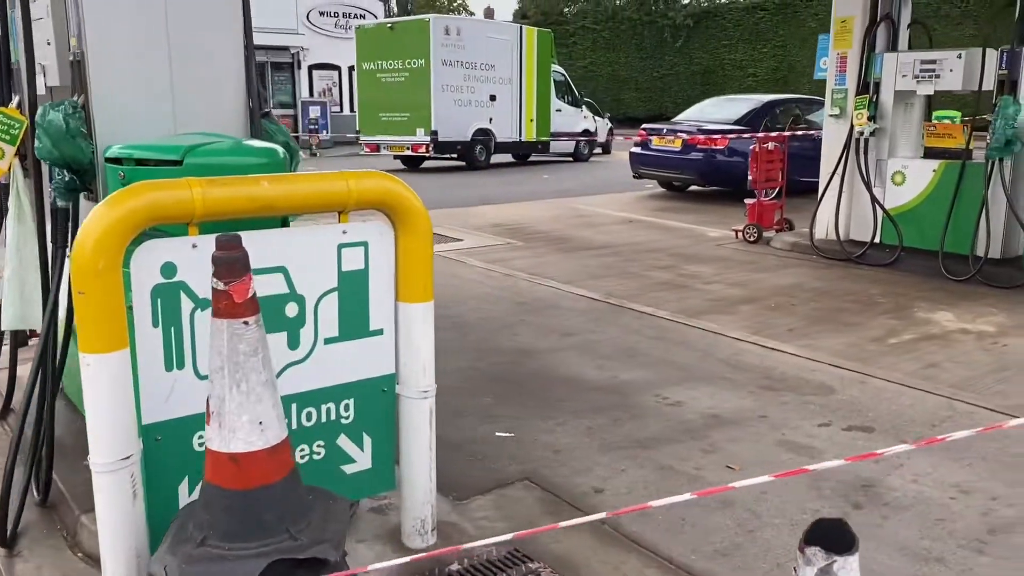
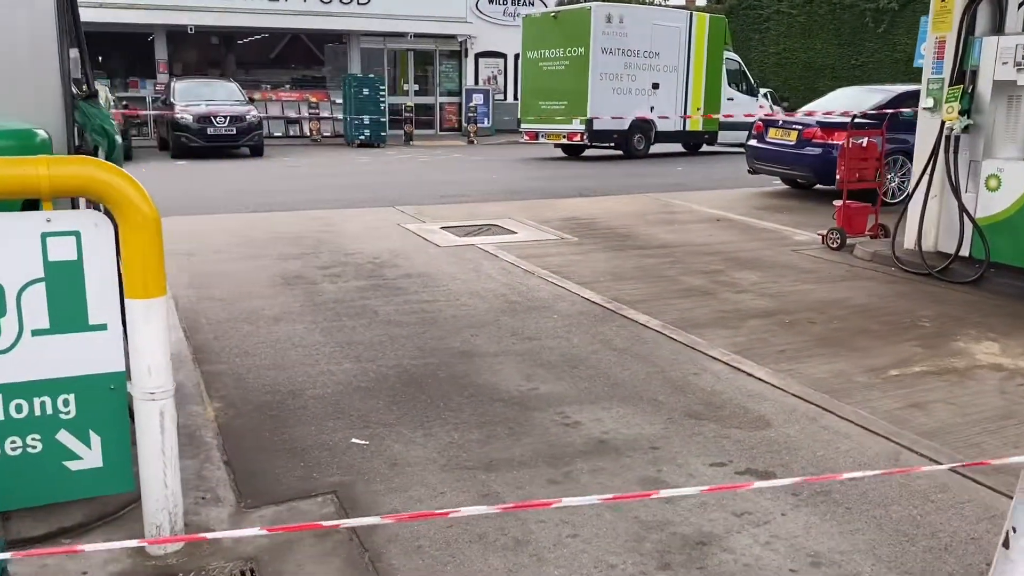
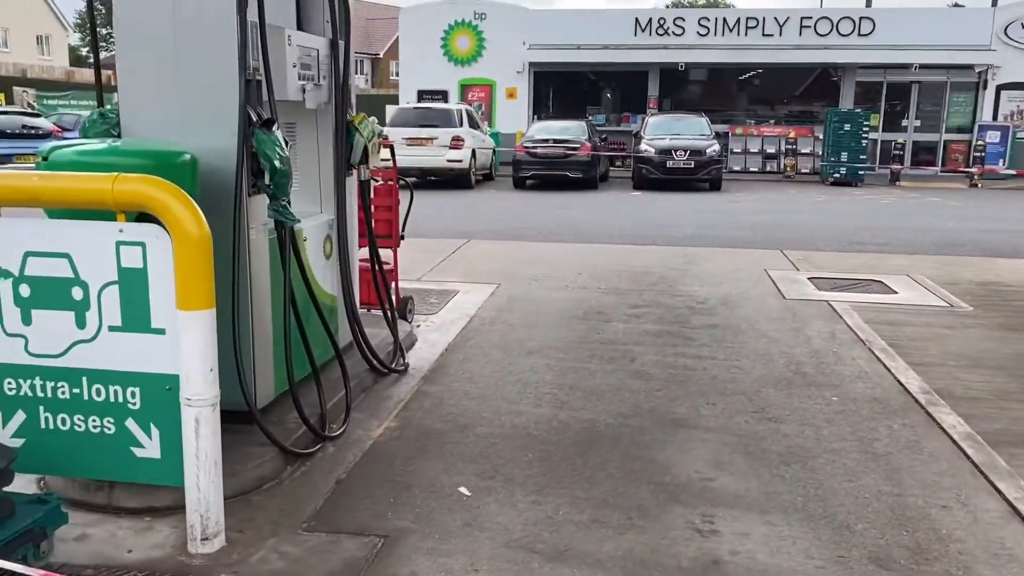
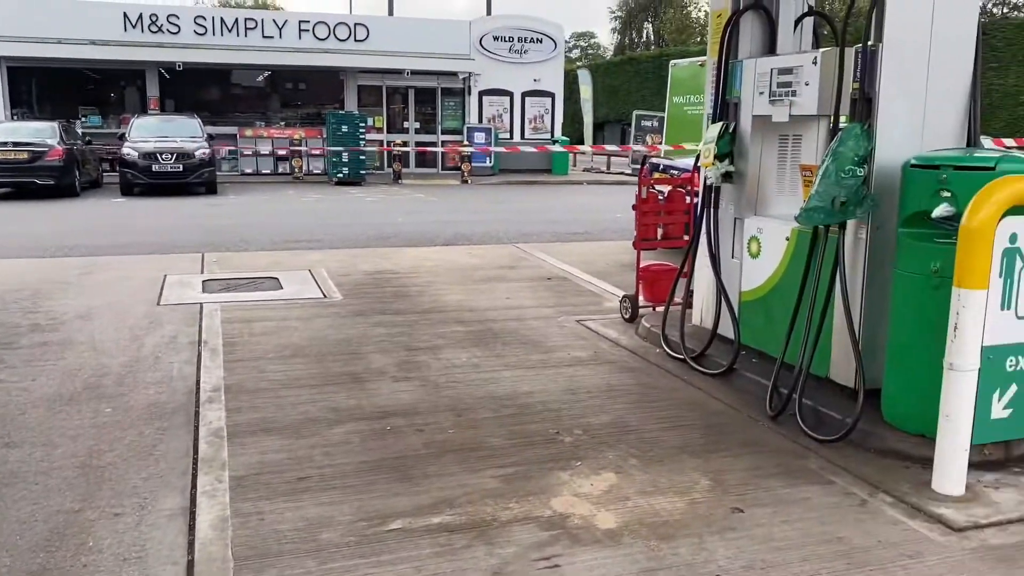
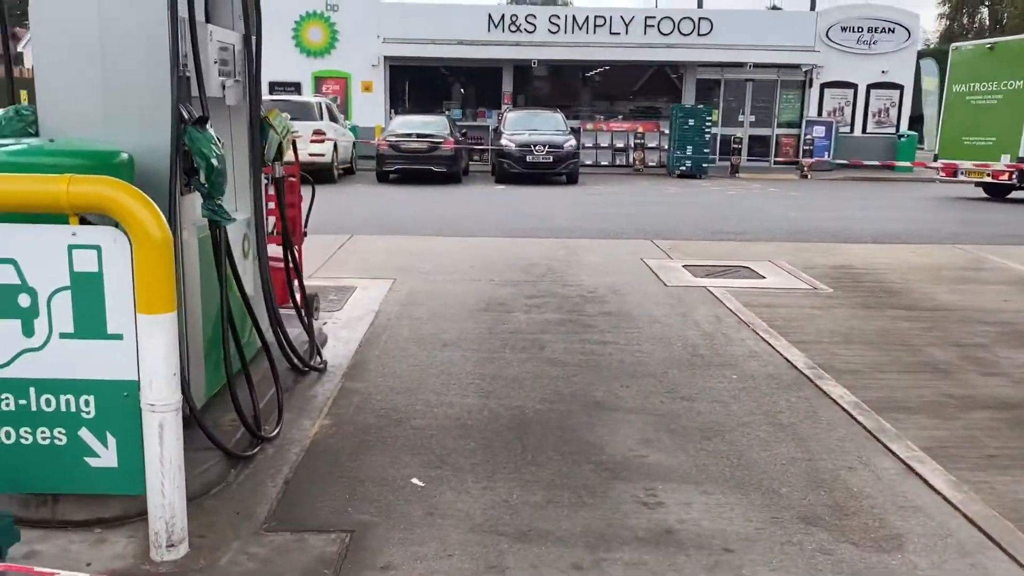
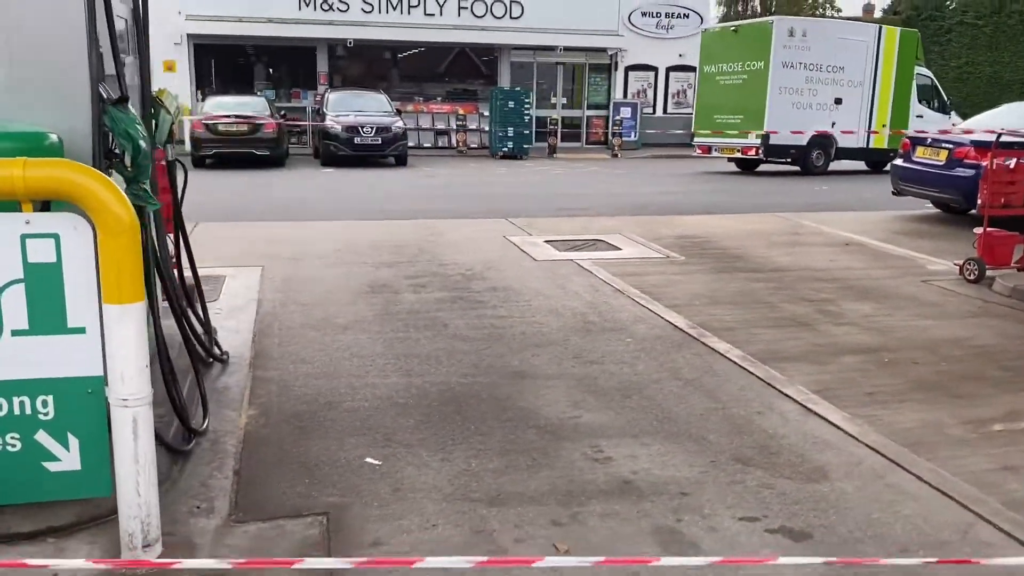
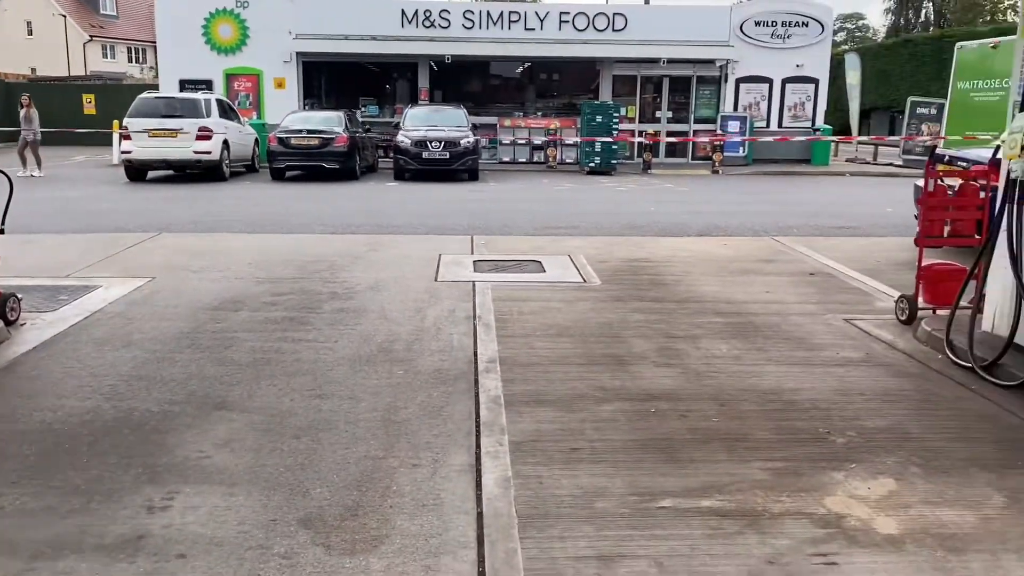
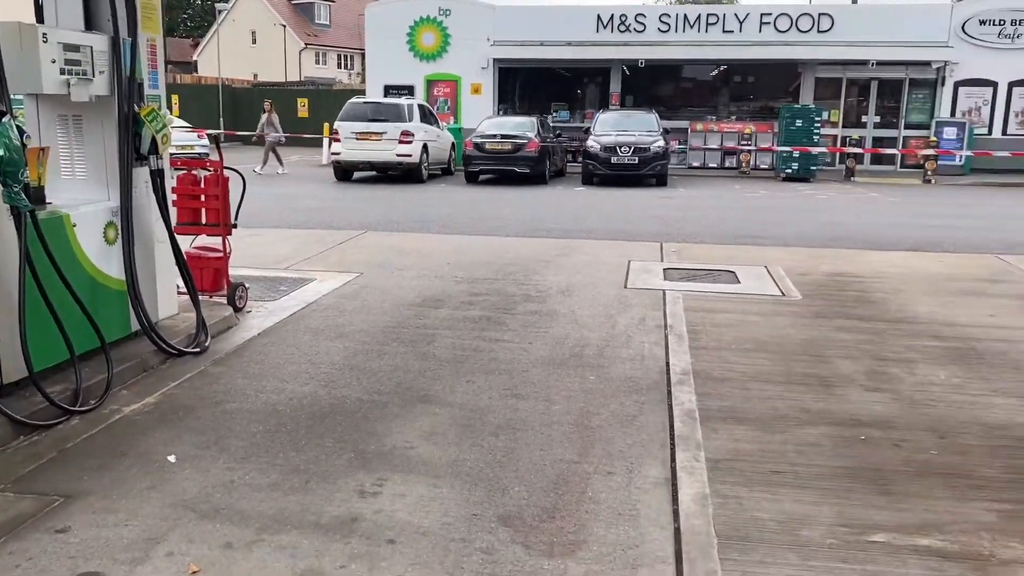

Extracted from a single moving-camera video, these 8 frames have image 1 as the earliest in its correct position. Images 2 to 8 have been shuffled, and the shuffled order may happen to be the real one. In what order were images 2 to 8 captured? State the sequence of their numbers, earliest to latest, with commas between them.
2, 6, 5, 3, 8, 7, 4
